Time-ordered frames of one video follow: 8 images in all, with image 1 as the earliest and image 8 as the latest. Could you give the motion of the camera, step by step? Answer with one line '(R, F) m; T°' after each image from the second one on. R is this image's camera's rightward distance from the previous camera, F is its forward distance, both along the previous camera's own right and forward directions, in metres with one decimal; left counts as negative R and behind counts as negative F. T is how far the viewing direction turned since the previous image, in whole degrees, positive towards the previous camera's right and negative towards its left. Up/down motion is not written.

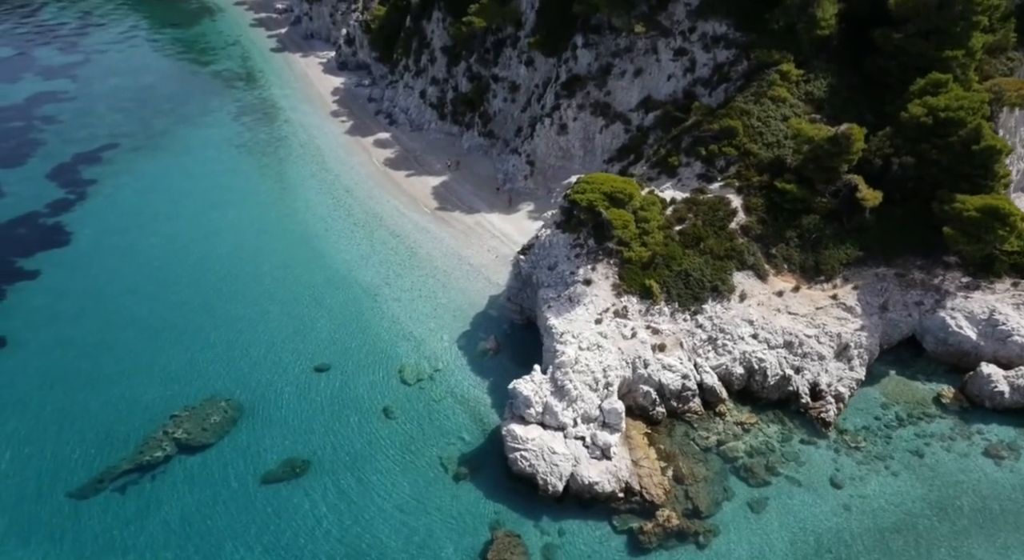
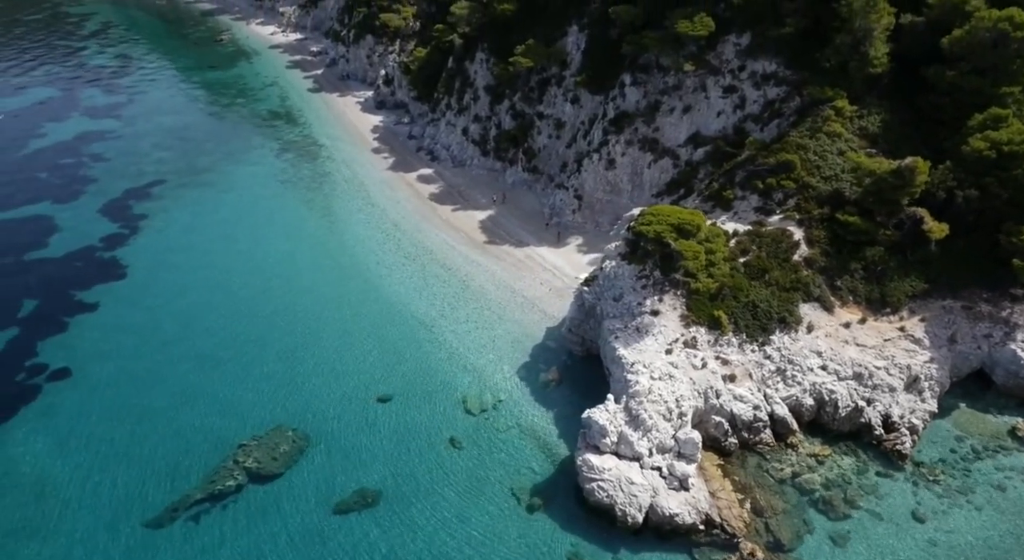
(-2.6, -0.3) m; -1°
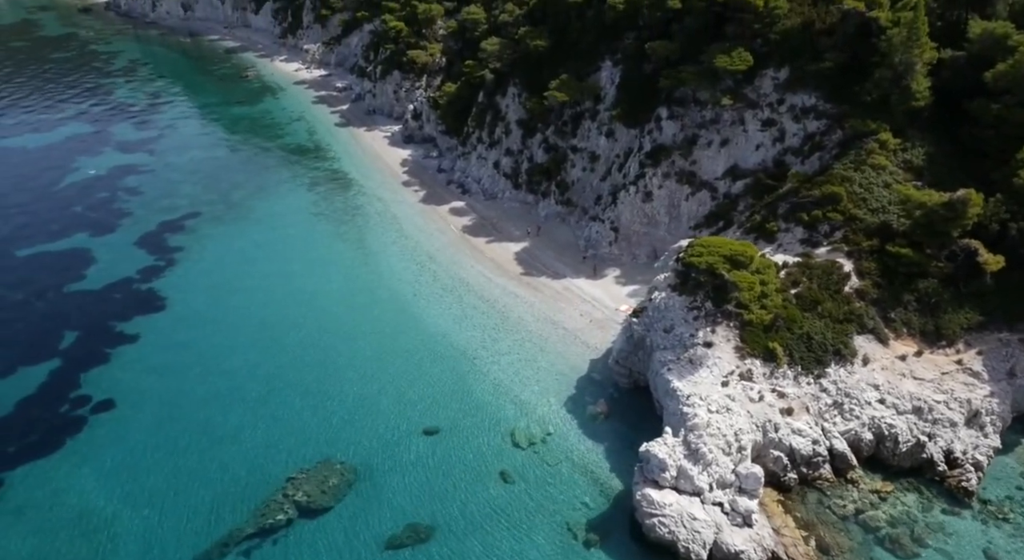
(-1.9, 0.0) m; -1°
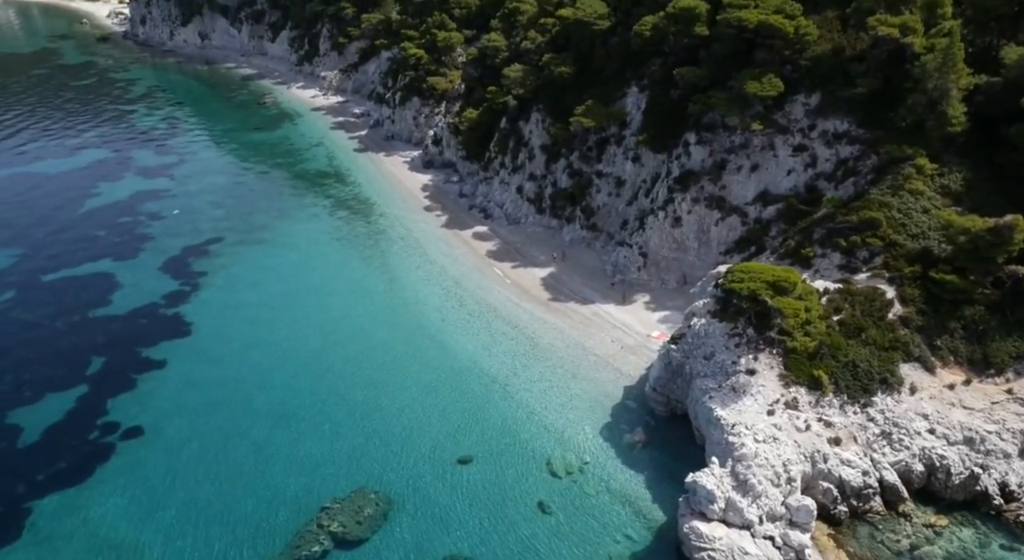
(-1.4, +0.3) m; 0°
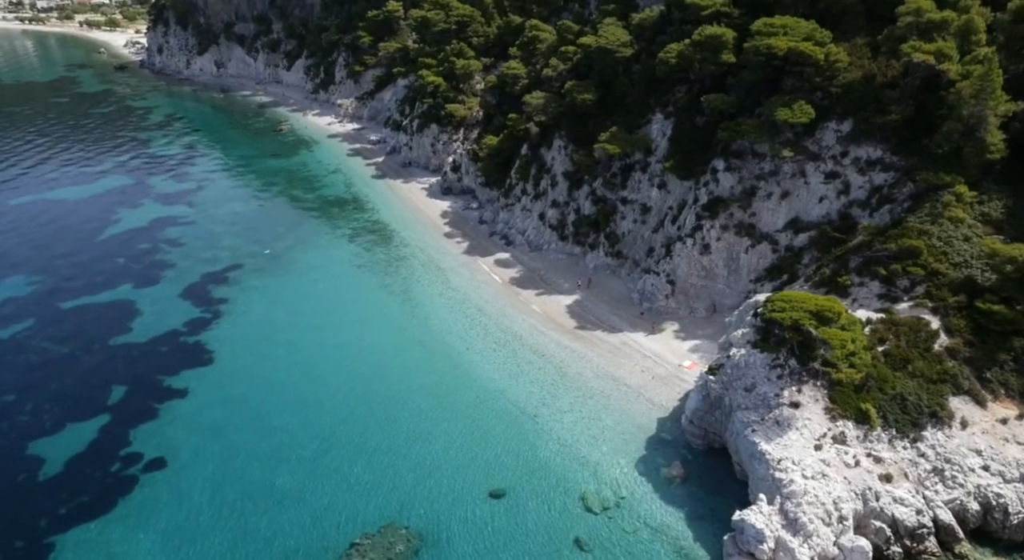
(-1.2, +0.5) m; -1°
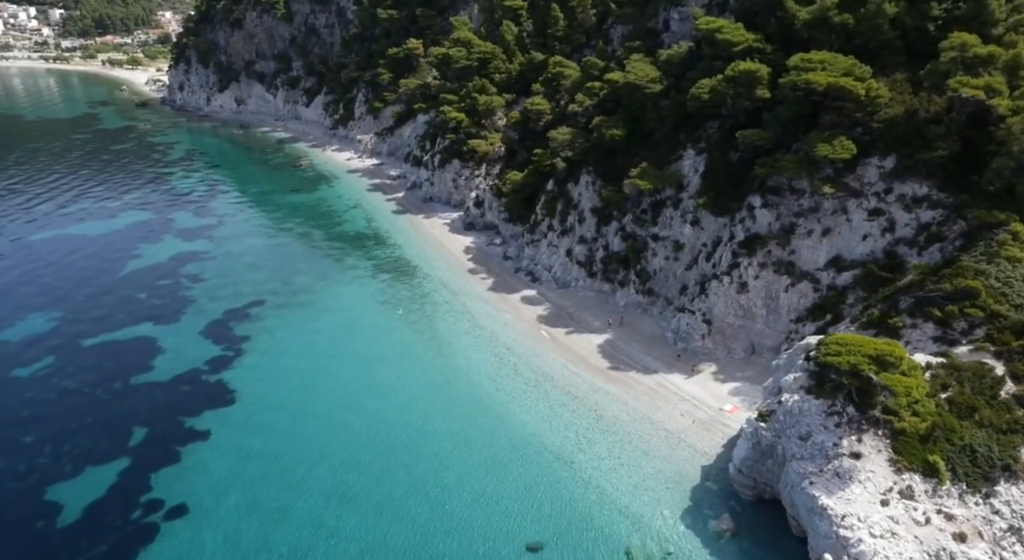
(-1.3, +1.0) m; -1°
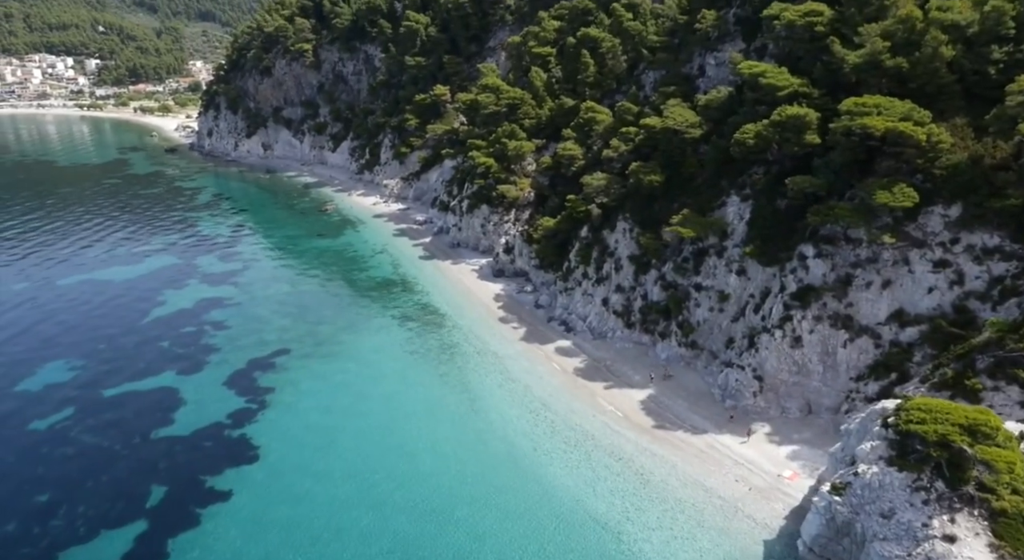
(-1.2, +1.7) m; -2°
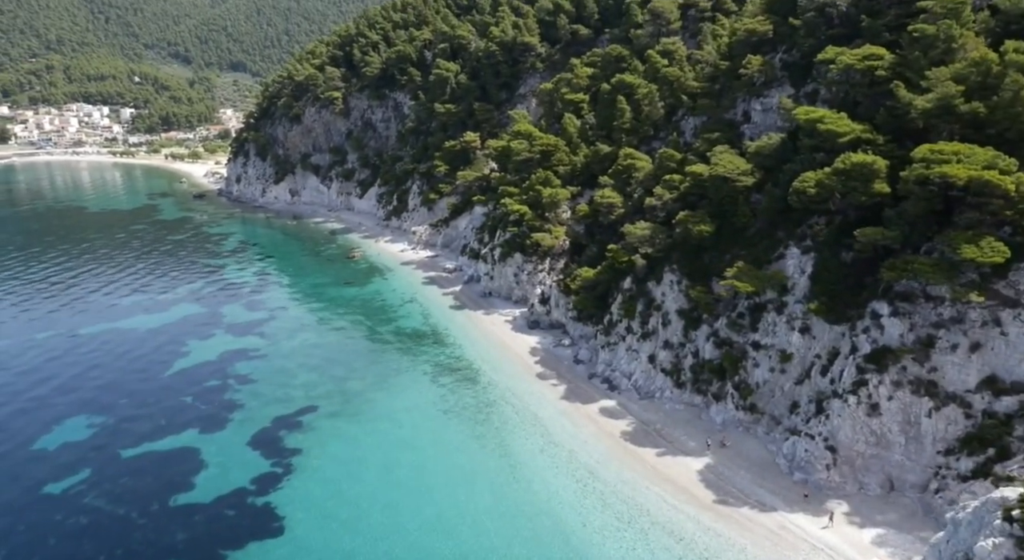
(-1.4, +2.3) m; -2°
